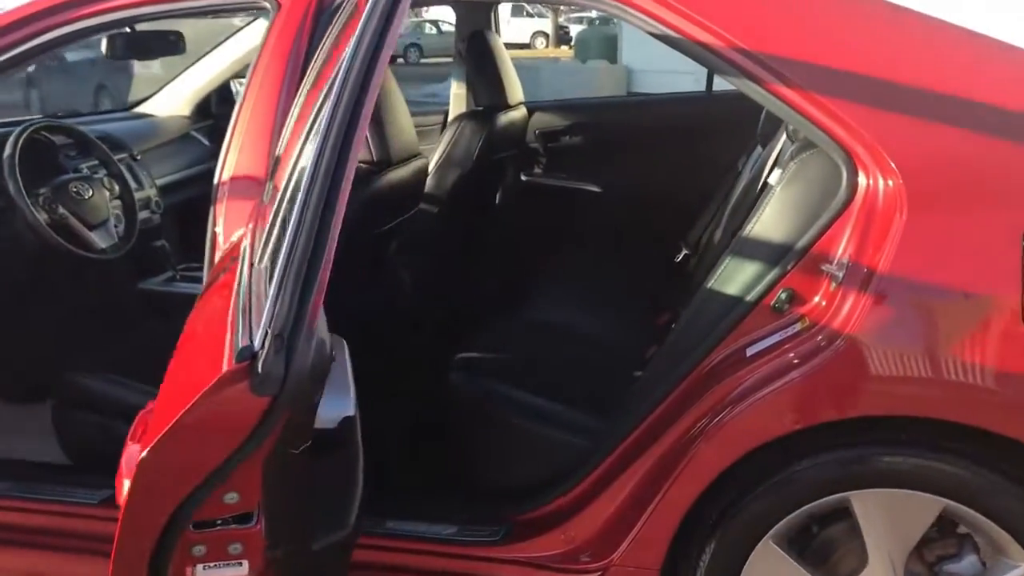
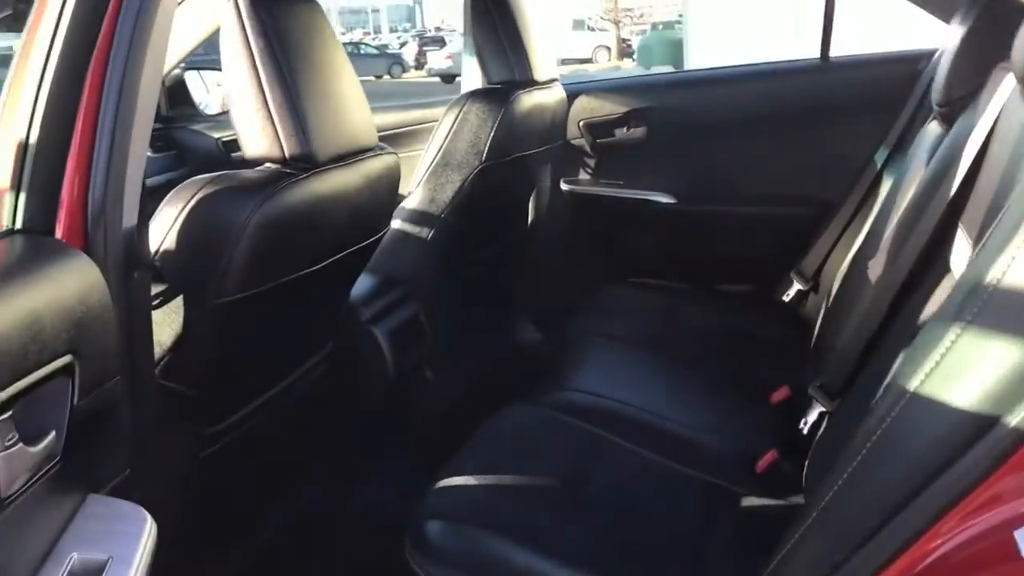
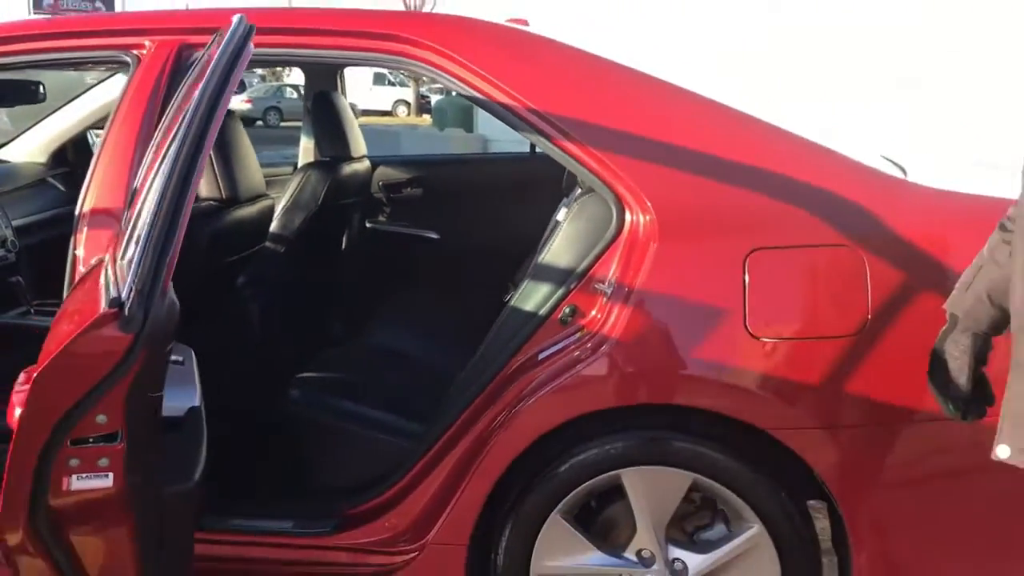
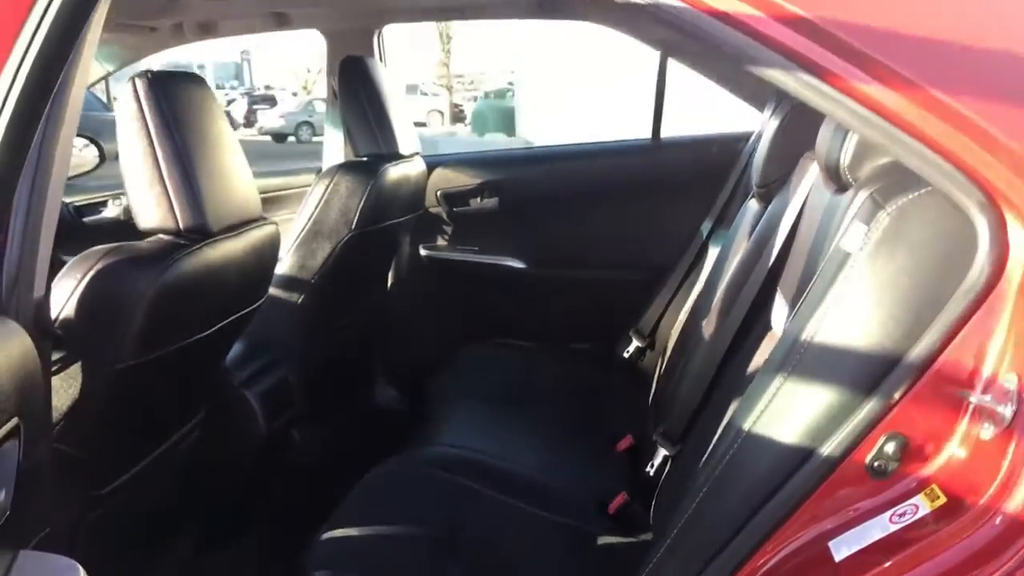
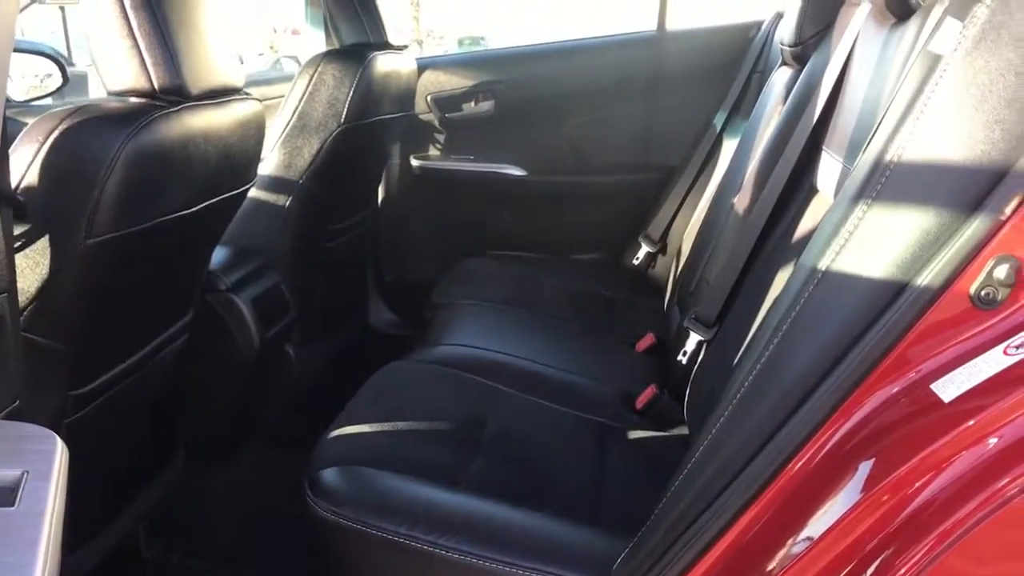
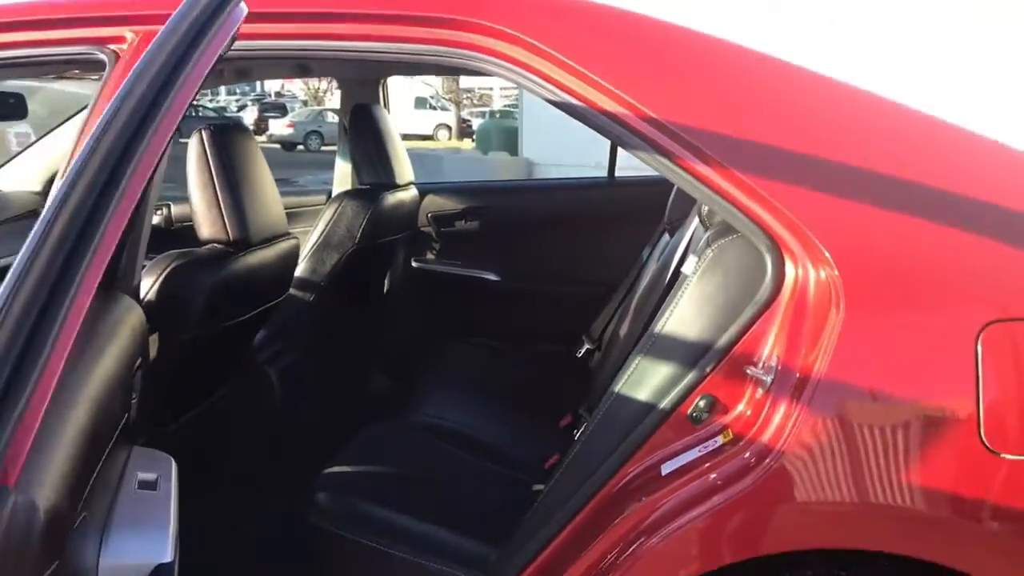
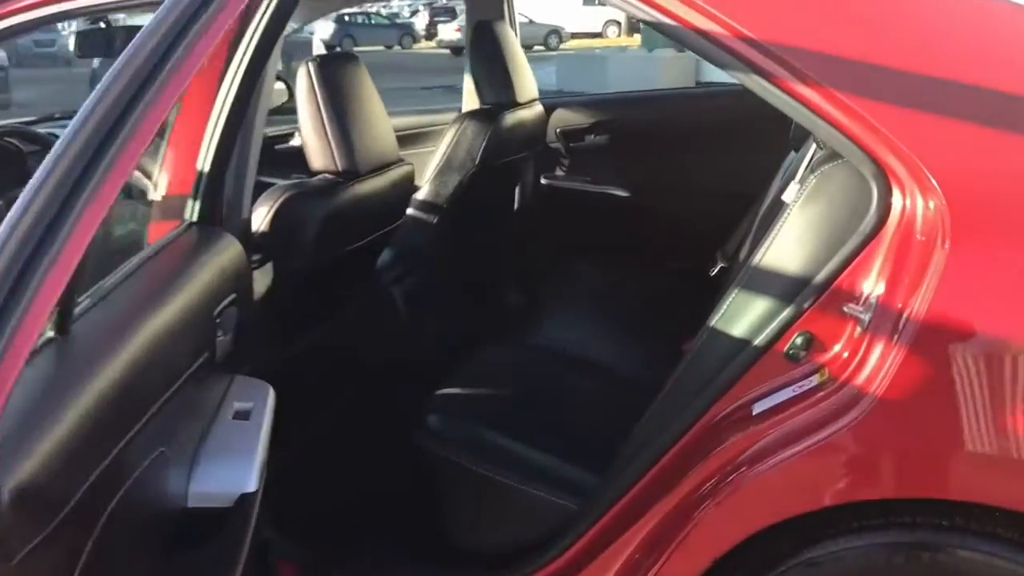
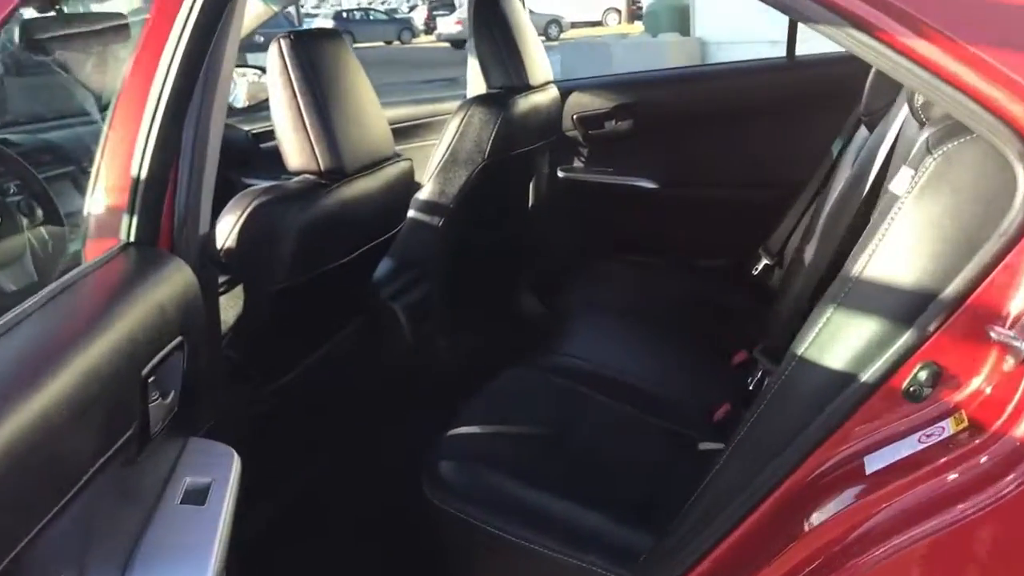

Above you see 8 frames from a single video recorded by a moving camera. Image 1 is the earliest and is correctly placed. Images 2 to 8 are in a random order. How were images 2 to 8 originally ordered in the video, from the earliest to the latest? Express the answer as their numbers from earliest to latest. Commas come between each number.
7, 8, 2, 5, 4, 6, 3
